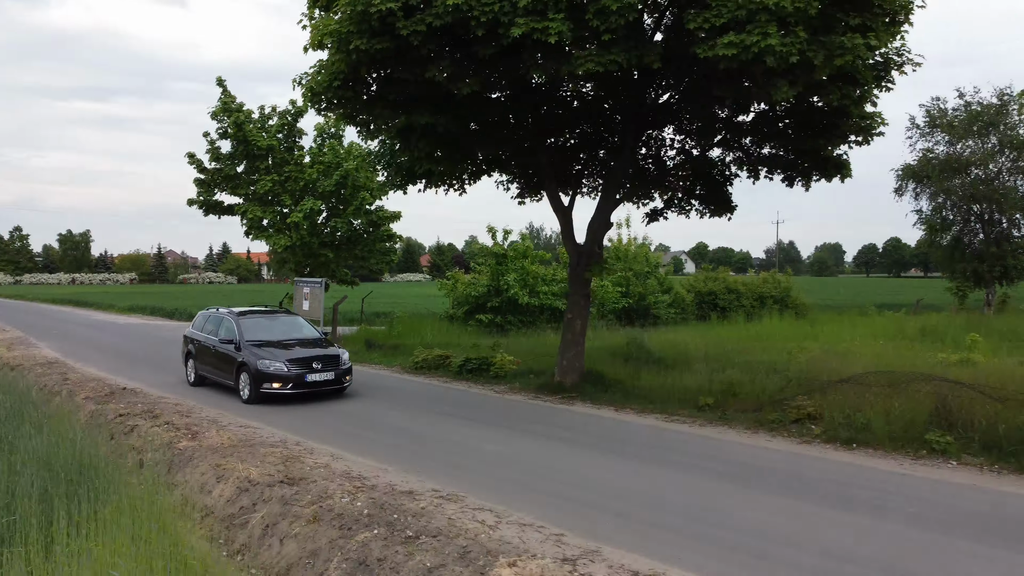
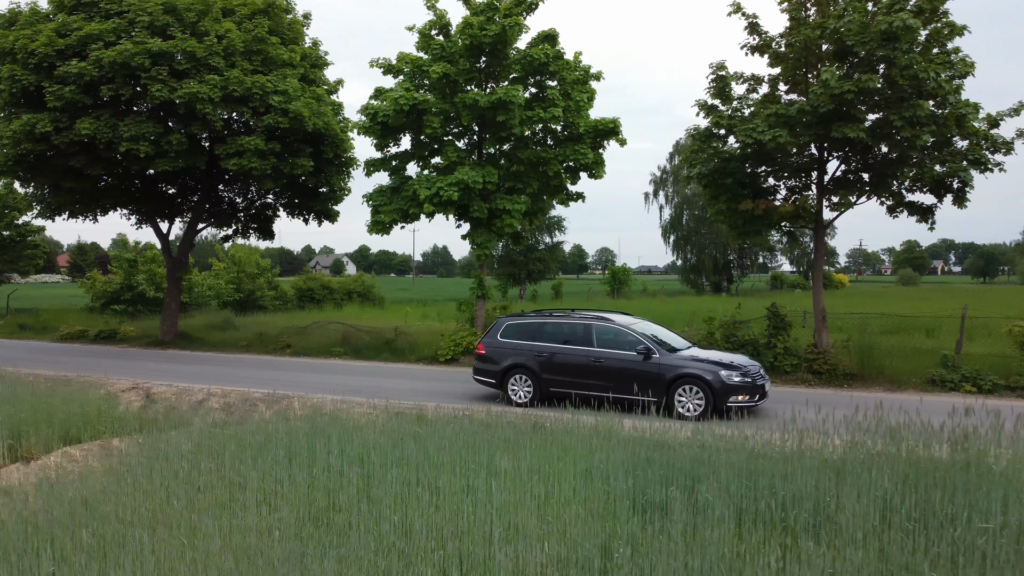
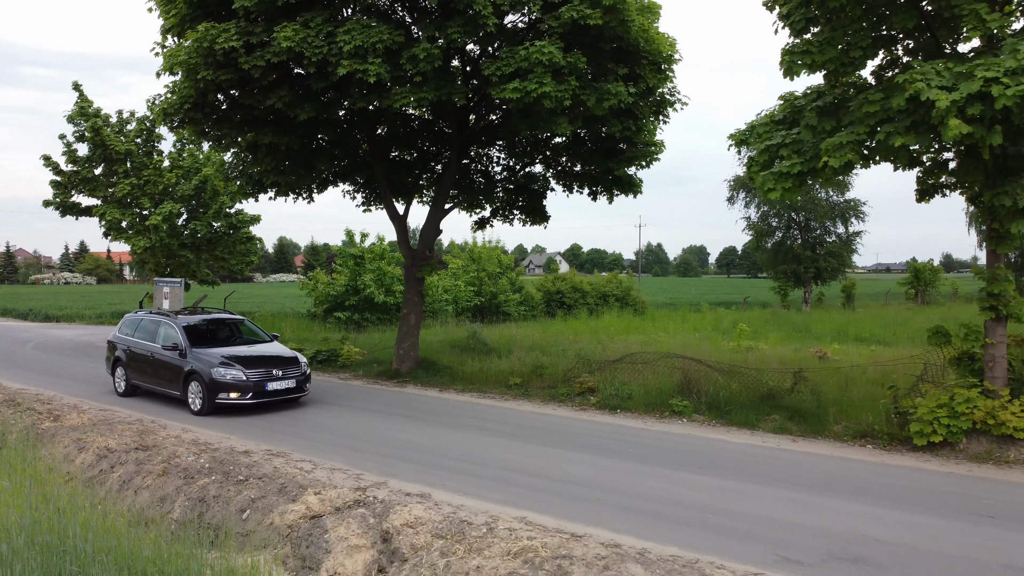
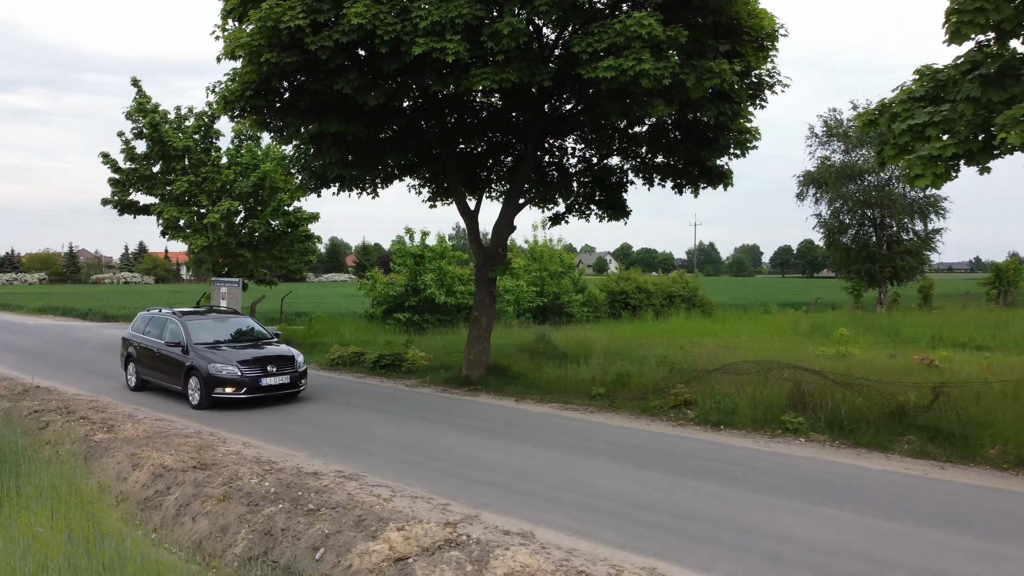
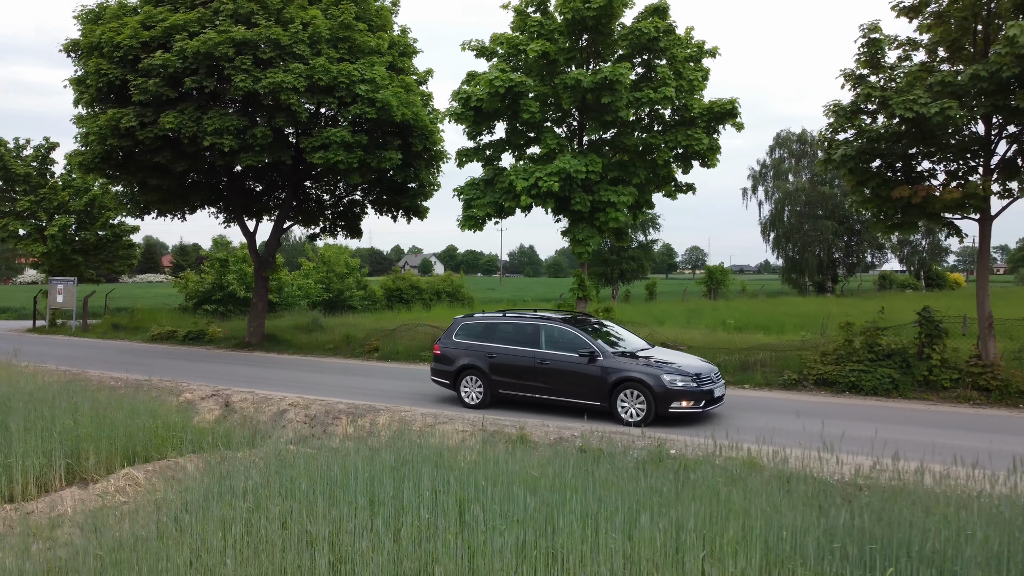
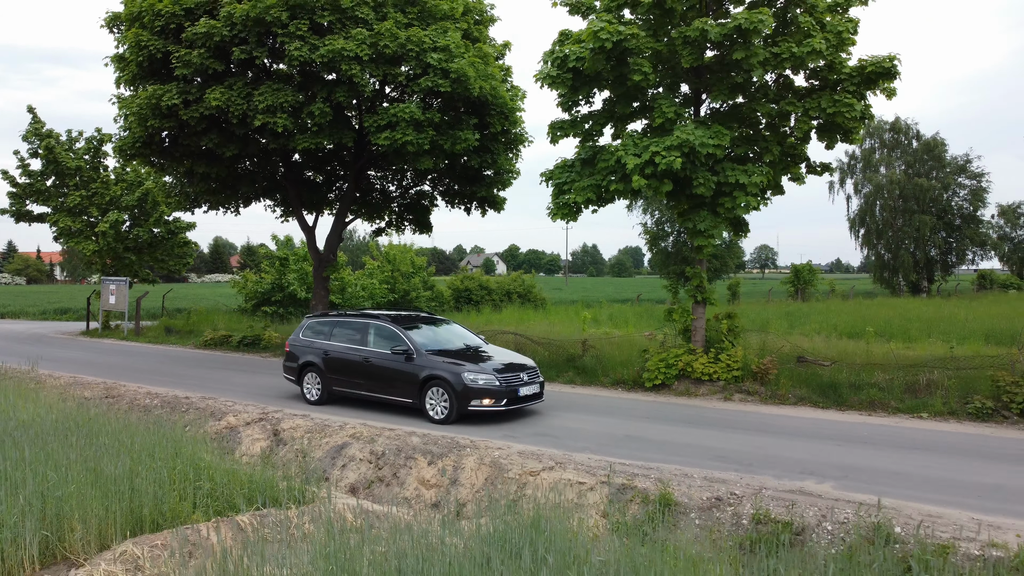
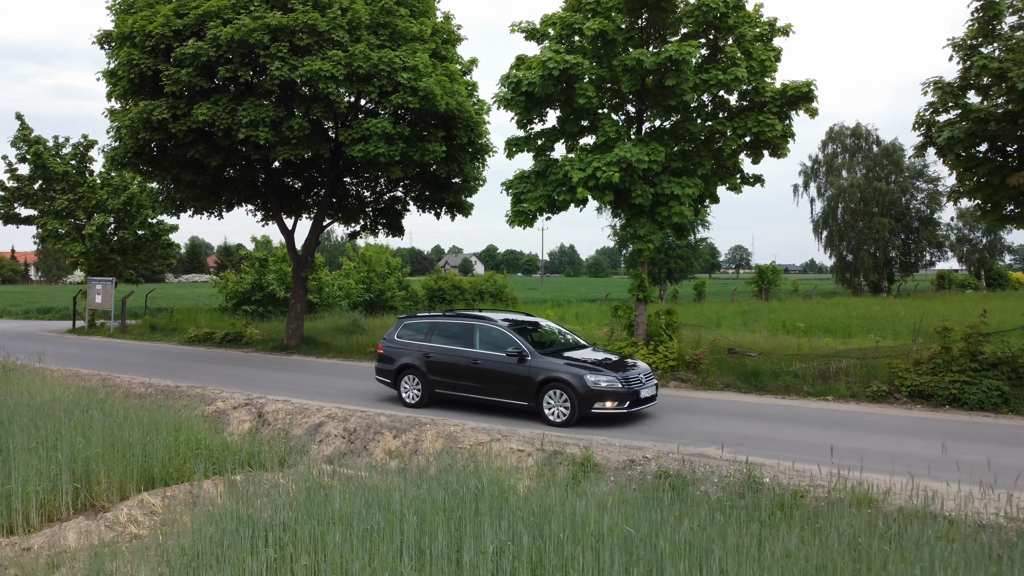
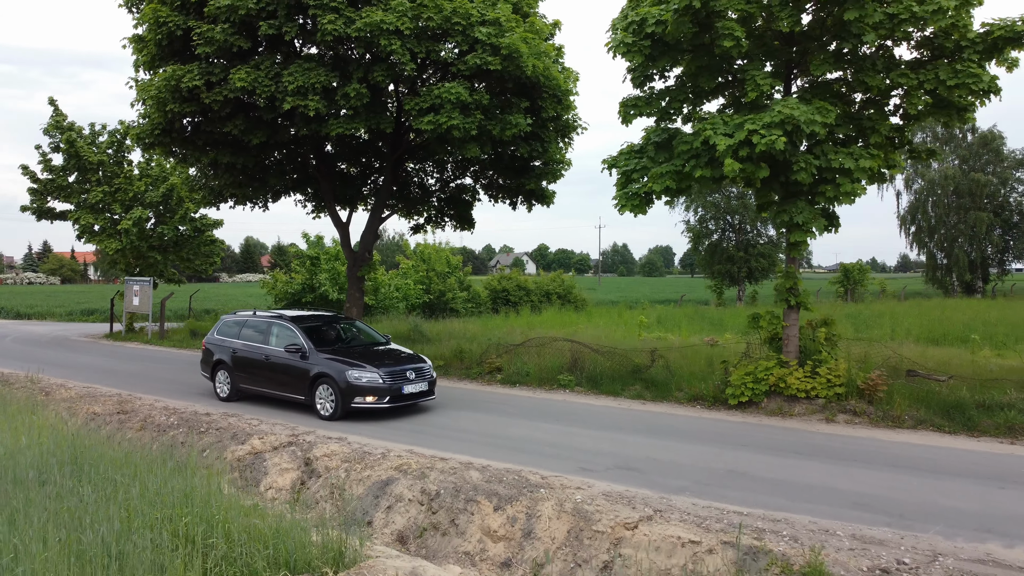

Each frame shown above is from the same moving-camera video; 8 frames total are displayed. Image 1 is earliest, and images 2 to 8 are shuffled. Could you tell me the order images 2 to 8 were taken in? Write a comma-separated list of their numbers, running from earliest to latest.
4, 3, 8, 6, 7, 5, 2
